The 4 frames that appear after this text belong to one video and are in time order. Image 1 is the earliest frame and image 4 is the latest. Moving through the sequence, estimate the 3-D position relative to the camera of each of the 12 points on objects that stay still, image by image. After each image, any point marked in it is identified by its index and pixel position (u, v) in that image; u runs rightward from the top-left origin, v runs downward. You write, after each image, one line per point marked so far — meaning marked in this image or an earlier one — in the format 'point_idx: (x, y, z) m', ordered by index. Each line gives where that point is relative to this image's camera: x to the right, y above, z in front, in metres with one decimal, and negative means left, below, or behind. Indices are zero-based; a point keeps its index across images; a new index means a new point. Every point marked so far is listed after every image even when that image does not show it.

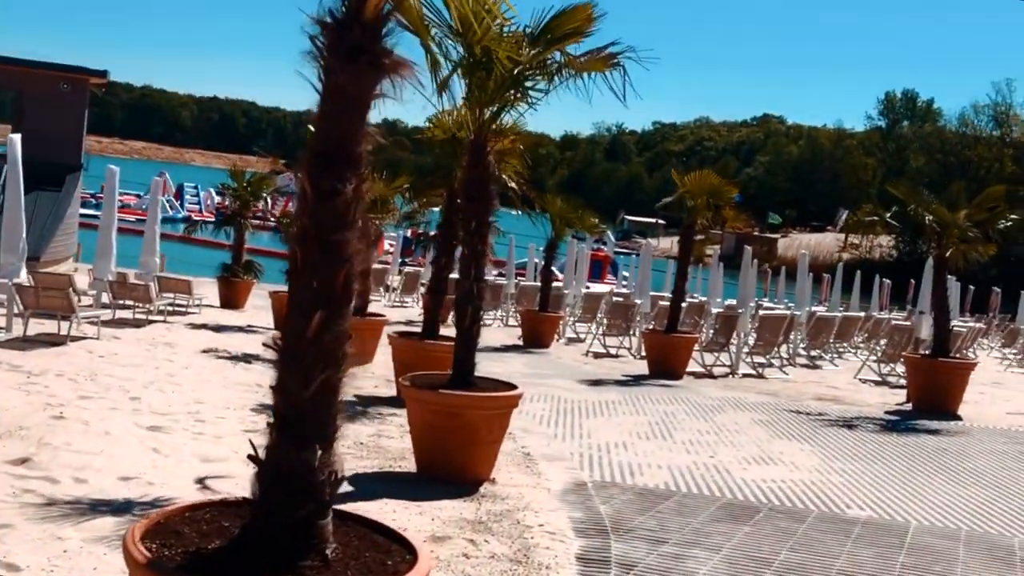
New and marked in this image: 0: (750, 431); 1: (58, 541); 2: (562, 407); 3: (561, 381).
0: (+2.9, -1.7, +8.8) m
1: (-2.6, -1.5, +4.3) m
2: (+0.8, -1.6, +9.7) m
3: (+0.9, -1.5, +11.8) m
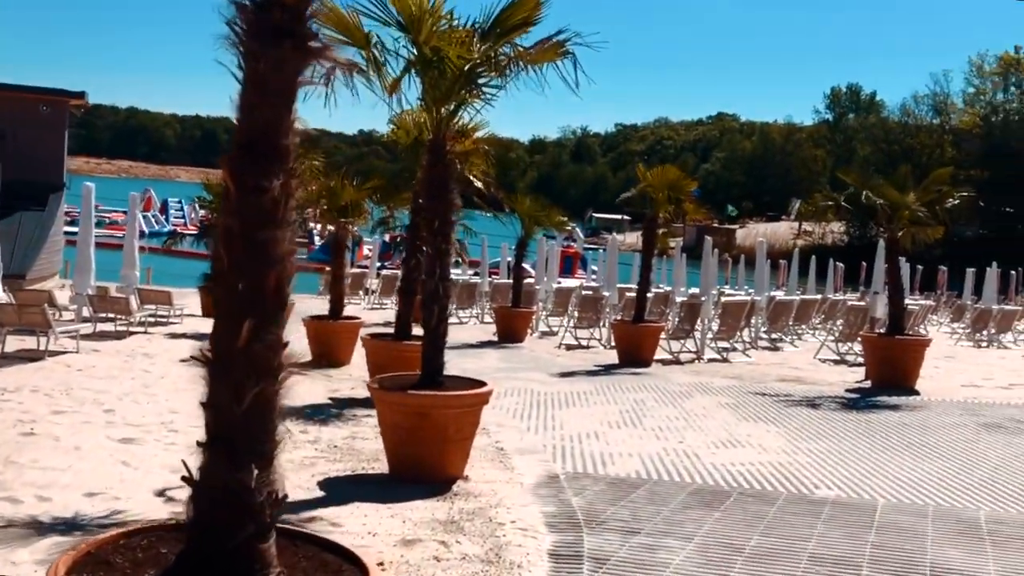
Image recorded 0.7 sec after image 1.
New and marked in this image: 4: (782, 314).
0: (+2.5, -1.5, +8.8) m
1: (-2.8, -1.6, +4.1) m
2: (+0.4, -1.5, +9.6) m
3: (+0.4, -1.4, +11.7) m
4: (+5.9, -0.6, +16.0) m
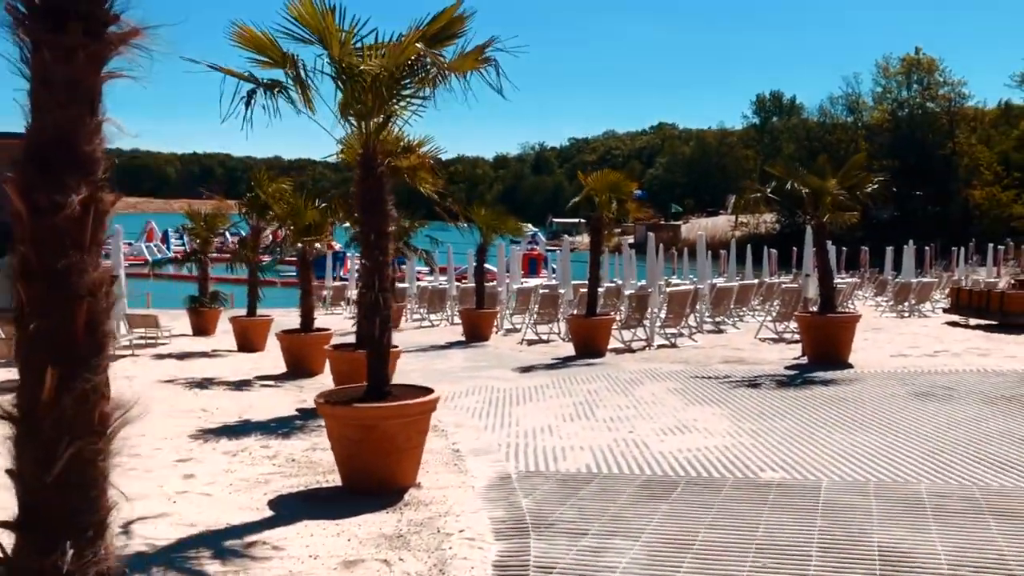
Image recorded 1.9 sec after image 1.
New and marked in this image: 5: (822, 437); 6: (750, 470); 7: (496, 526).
0: (+1.8, -1.4, +8.9) m
1: (-3.1, -1.8, +3.7) m
2: (-0.4, -1.5, +9.5) m
3: (-0.4, -1.4, +11.6) m
4: (+4.7, -0.2, +16.2) m
5: (+2.9, -1.4, +6.9) m
6: (+1.9, -1.5, +5.9) m
7: (-0.1, -1.6, +4.8) m
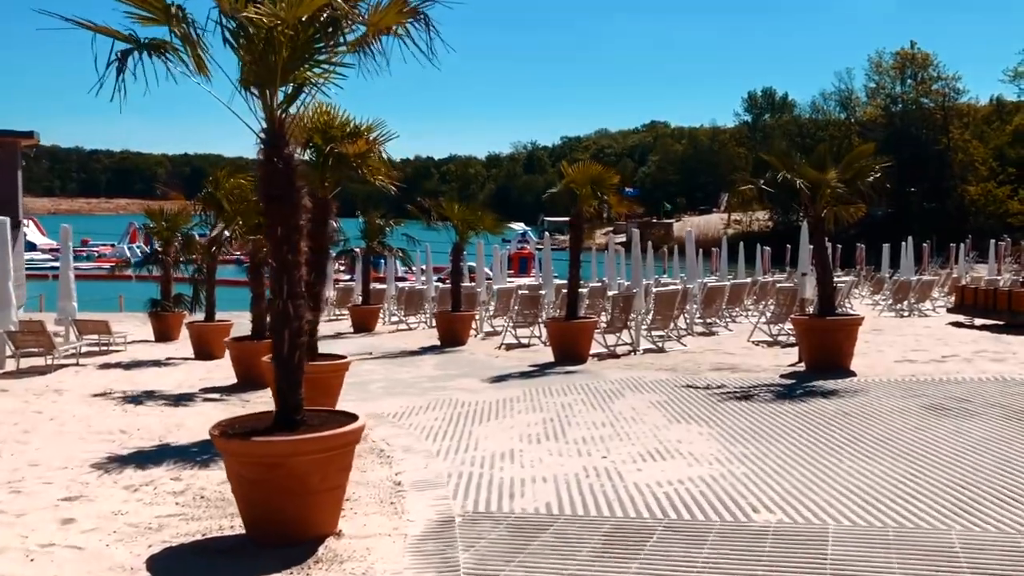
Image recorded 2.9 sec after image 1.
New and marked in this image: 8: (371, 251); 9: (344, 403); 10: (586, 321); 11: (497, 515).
0: (+1.4, -1.4, +7.9) m
1: (-3.4, -1.8, +2.7) m
2: (-0.8, -1.5, +8.5) m
3: (-0.9, -1.4, +10.6) m
4: (+4.2, -0.2, +15.3) m
5: (+2.6, -1.4, +6.0) m
6: (+1.5, -1.5, +4.9) m
7: (-0.5, -1.6, +3.8) m
8: (-3.6, +1.0, +18.7) m
9: (-2.2, -1.5, +9.5) m
10: (+1.1, -0.6, +12.3) m
11: (-0.1, -1.6, +5.0) m
